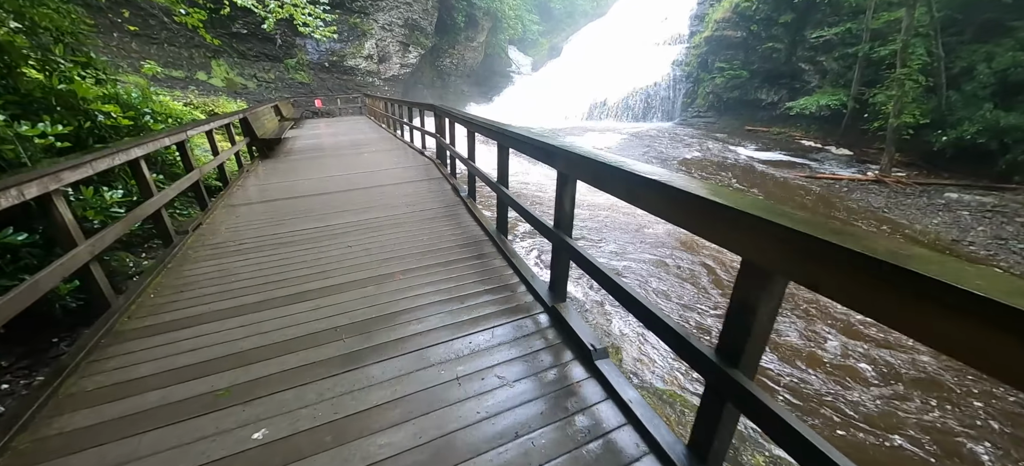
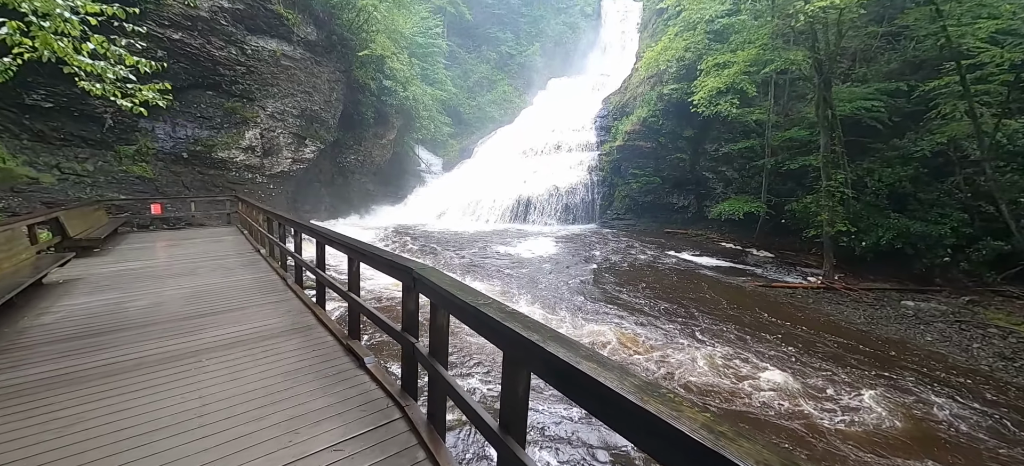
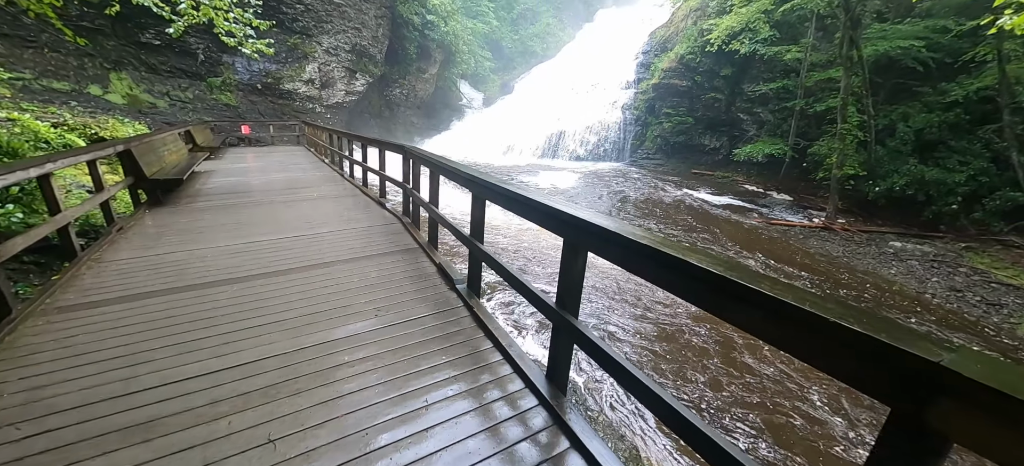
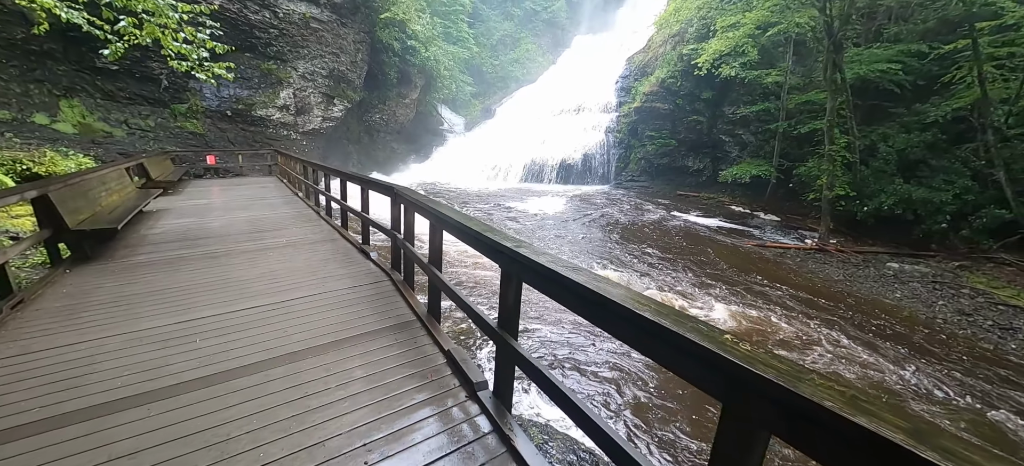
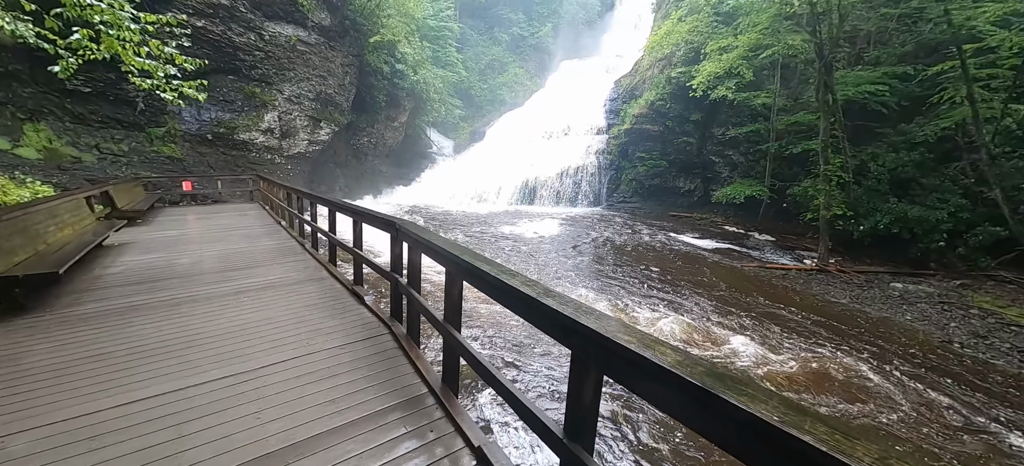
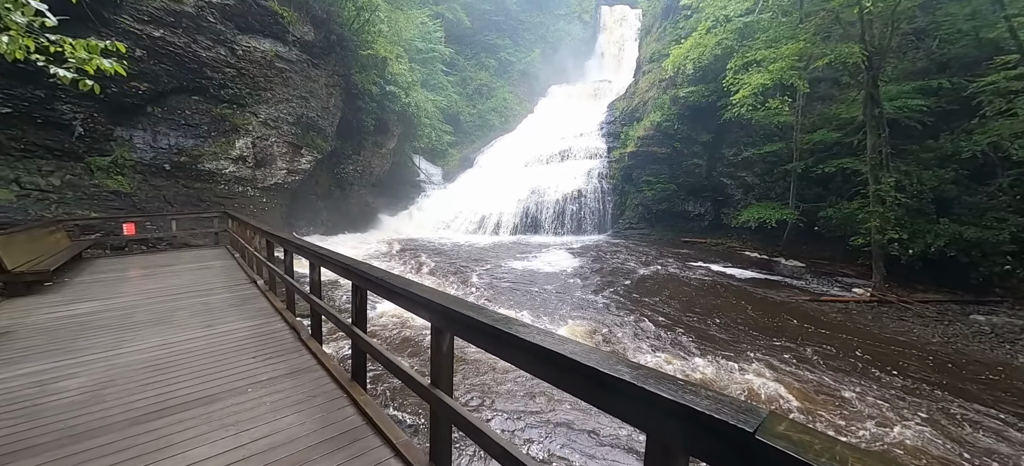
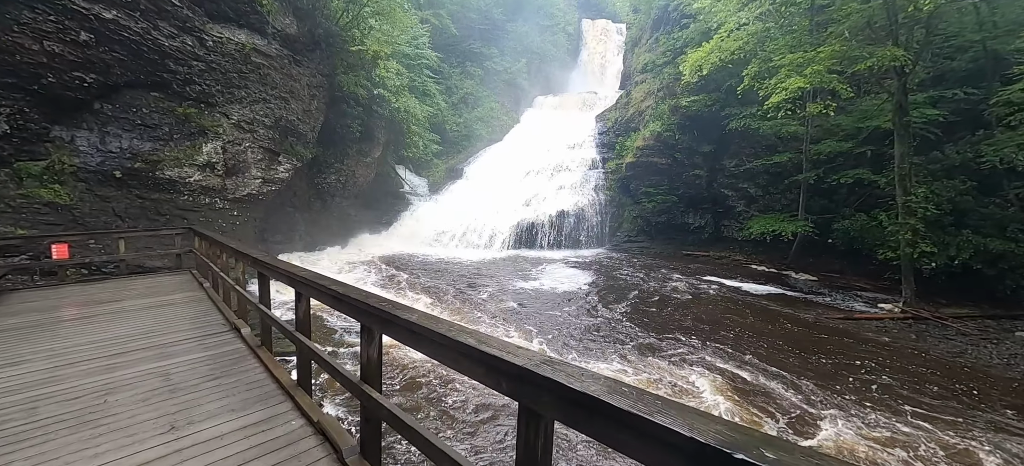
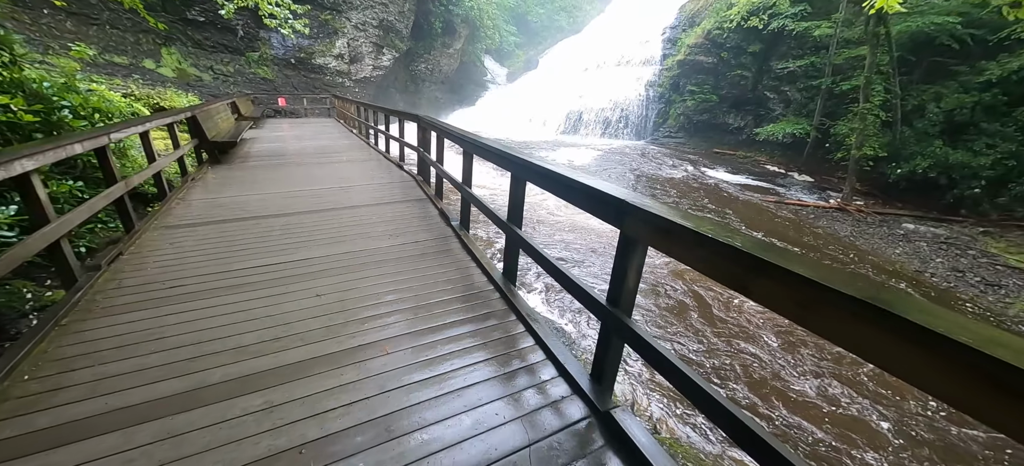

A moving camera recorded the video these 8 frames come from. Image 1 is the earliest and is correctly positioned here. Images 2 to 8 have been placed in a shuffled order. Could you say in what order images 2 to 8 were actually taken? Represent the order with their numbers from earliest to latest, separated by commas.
8, 3, 4, 5, 2, 6, 7
